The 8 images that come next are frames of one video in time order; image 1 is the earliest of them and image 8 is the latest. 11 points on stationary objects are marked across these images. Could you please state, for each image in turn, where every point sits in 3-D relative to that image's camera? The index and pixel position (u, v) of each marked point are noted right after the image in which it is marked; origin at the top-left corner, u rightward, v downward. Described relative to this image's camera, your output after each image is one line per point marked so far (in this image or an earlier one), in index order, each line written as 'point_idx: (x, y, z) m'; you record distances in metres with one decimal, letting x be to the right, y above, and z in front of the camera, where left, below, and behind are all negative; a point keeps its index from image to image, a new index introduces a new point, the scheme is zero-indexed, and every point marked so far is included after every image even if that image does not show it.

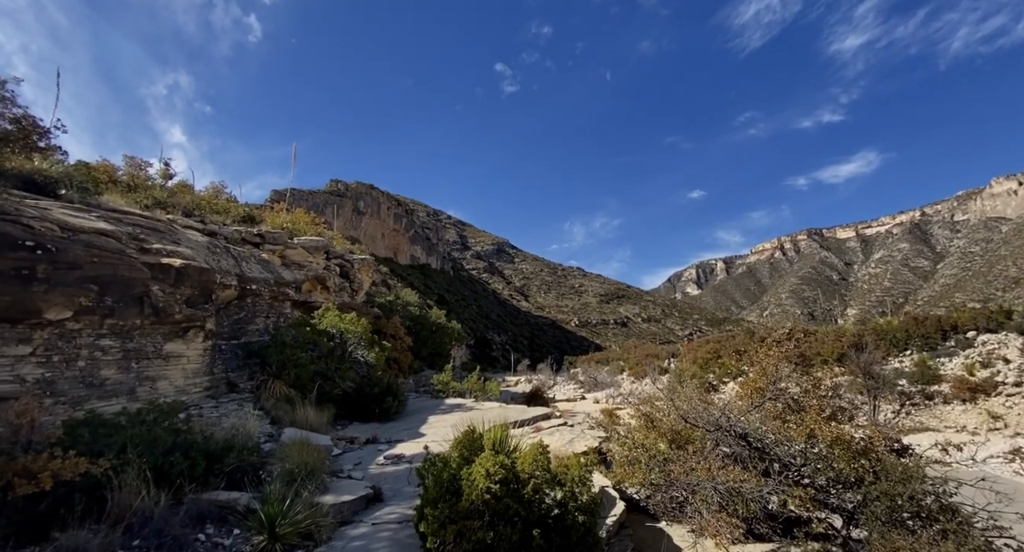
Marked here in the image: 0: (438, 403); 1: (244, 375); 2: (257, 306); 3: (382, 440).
0: (-1.6, -2.8, +9.3) m
1: (-4.8, -1.8, +7.7) m
2: (-5.6, -0.6, +9.4) m
3: (-1.9, -2.4, +6.4) m
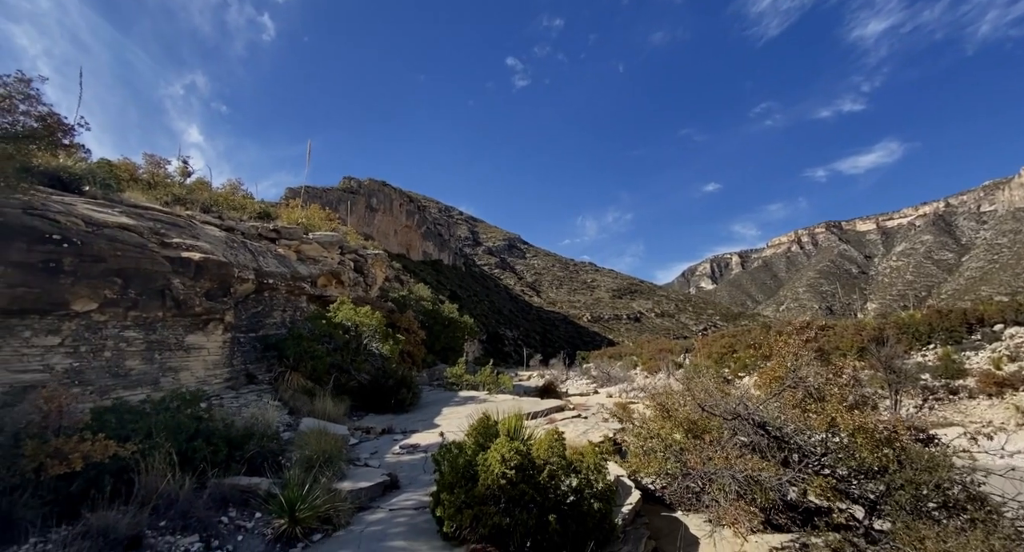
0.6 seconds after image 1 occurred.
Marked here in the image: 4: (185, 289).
0: (-1.3, -2.6, +9.4) m
1: (-4.5, -1.6, +7.8) m
2: (-5.3, -0.5, +9.6) m
3: (-1.7, -2.3, +6.4) m
4: (-4.9, -0.2, +6.4) m
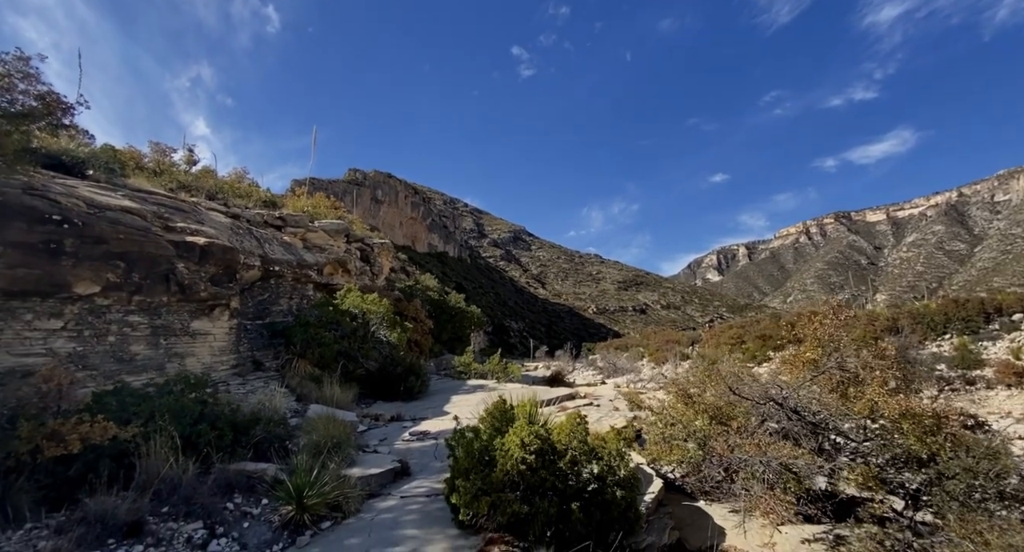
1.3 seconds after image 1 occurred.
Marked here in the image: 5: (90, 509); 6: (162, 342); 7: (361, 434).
0: (-1.1, -2.3, +9.2) m
1: (-4.3, -1.4, +7.7) m
2: (-5.1, -0.2, +9.4) m
3: (-1.5, -2.1, +6.3) m
4: (-4.7, 0.0, +6.3) m
5: (-2.4, -1.3, +2.4) m
6: (-4.7, -0.9, +5.8) m
7: (-1.8, -1.9, +5.2) m
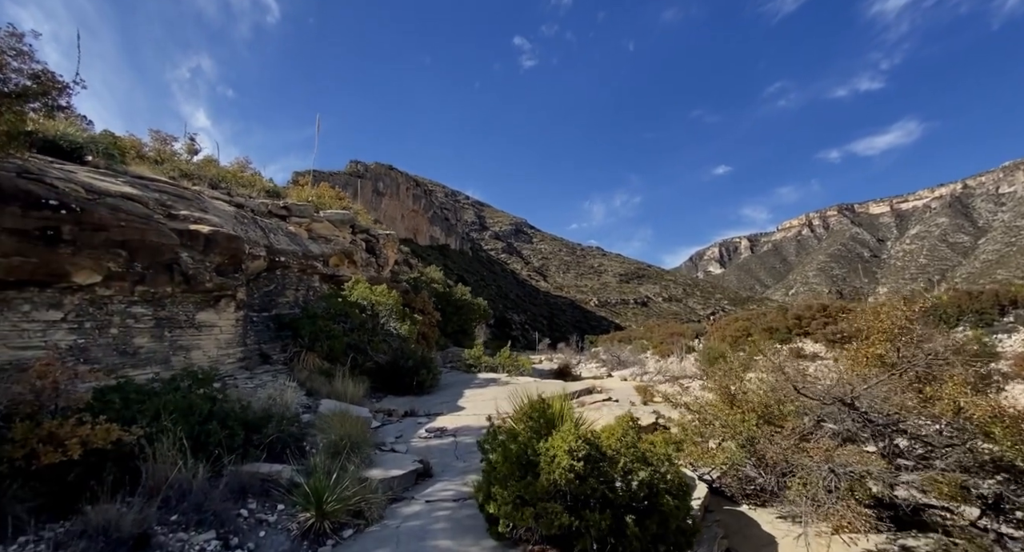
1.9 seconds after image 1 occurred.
0: (-0.9, -2.1, +9.0) m
1: (-4.1, -1.2, +7.5) m
2: (-4.8, 0.0, +9.2) m
3: (-1.3, -1.9, +6.1) m
4: (-4.5, +0.2, +6.0) m
5: (-2.1, -1.2, +2.2) m
6: (-4.5, -0.8, +5.6) m
7: (-1.6, -1.8, +4.9) m
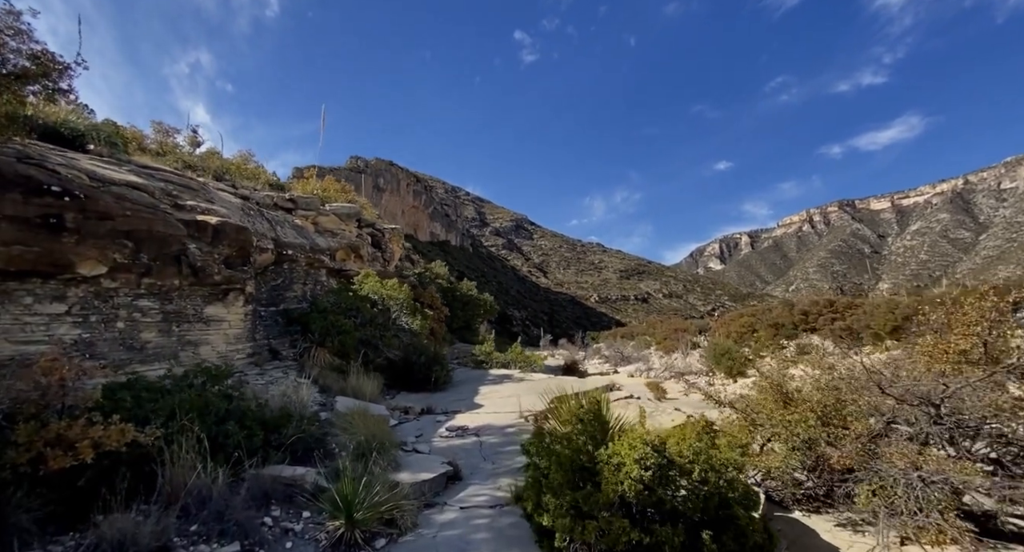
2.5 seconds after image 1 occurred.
0: (-0.6, -2.0, +8.8) m
1: (-3.8, -1.1, +7.3) m
2: (-4.5, +0.1, +9.0) m
3: (-1.0, -1.8, +5.9) m
4: (-4.2, +0.3, +5.8) m
5: (-1.9, -1.2, +2.0) m
6: (-4.2, -0.7, +5.4) m
7: (-1.3, -1.7, +4.7) m
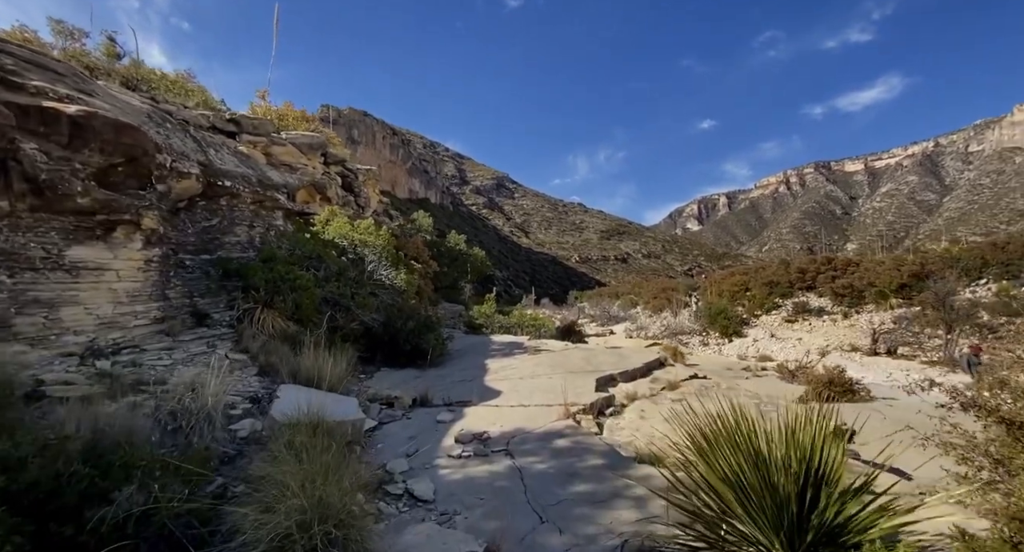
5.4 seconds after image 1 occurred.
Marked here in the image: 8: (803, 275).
0: (-0.4, -1.1, +7.0) m
1: (-3.6, -0.3, +5.2) m
2: (-4.3, +1.0, +6.8) m
3: (-0.7, -1.2, +4.1) m
4: (-3.9, +0.9, +3.6) m
5: (-1.4, -0.9, +0.1) m
6: (-3.9, 0.0, +3.3) m
7: (-0.9, -1.1, +2.9) m
8: (+13.2, +0.1, +19.5) m
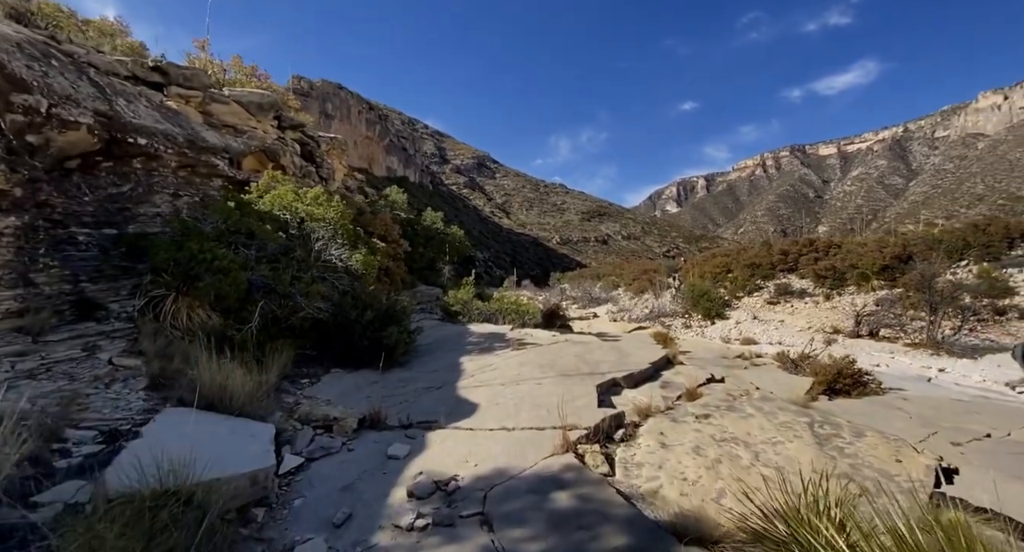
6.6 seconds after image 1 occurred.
0: (-0.7, -0.8, +6.0) m
1: (-3.8, -0.1, +4.1) m
2: (-4.6, +1.3, +5.5) m
3: (-0.8, -1.0, +3.1) m
4: (-4.0, +1.1, +2.4) m
5: (-1.4, -0.9, -0.9) m
6: (-4.0, +0.1, +2.1) m
7: (-1.0, -1.0, +1.9) m
8: (+12.3, +0.9, +19.1) m
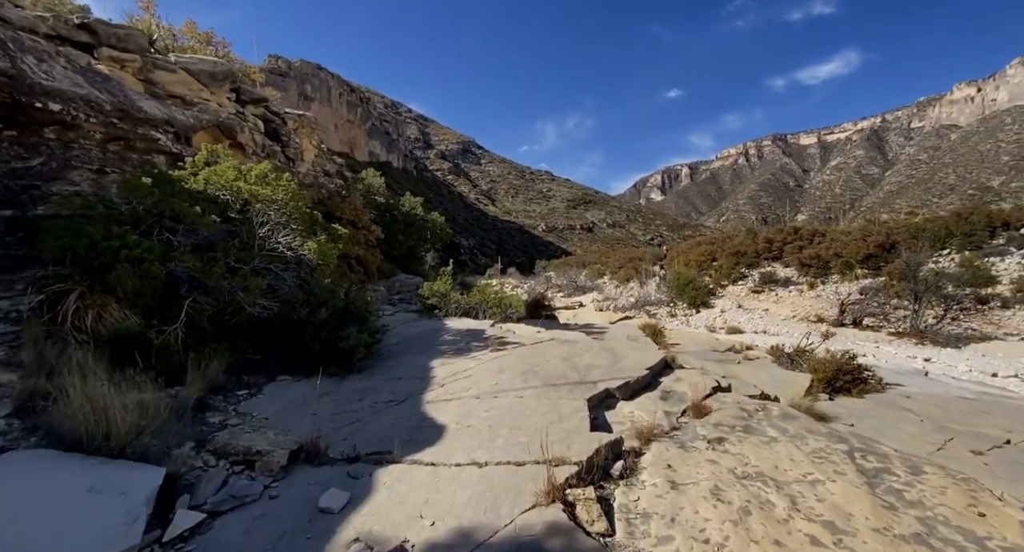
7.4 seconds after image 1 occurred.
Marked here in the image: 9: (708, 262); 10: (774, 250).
0: (-0.9, -0.7, +5.4) m
1: (-3.9, -0.1, +3.4) m
2: (-4.8, +1.4, +4.7) m
3: (-1.0, -1.0, +2.5) m
4: (-4.1, +1.1, +1.6) m
5: (-1.4, -1.0, -1.6) m
6: (-4.1, +0.1, +1.4) m
7: (-1.1, -1.0, +1.3) m
8: (+11.6, +1.4, +18.8) m
9: (+9.7, +0.6, +19.2) m
10: (+11.6, +1.1, +18.4) m
